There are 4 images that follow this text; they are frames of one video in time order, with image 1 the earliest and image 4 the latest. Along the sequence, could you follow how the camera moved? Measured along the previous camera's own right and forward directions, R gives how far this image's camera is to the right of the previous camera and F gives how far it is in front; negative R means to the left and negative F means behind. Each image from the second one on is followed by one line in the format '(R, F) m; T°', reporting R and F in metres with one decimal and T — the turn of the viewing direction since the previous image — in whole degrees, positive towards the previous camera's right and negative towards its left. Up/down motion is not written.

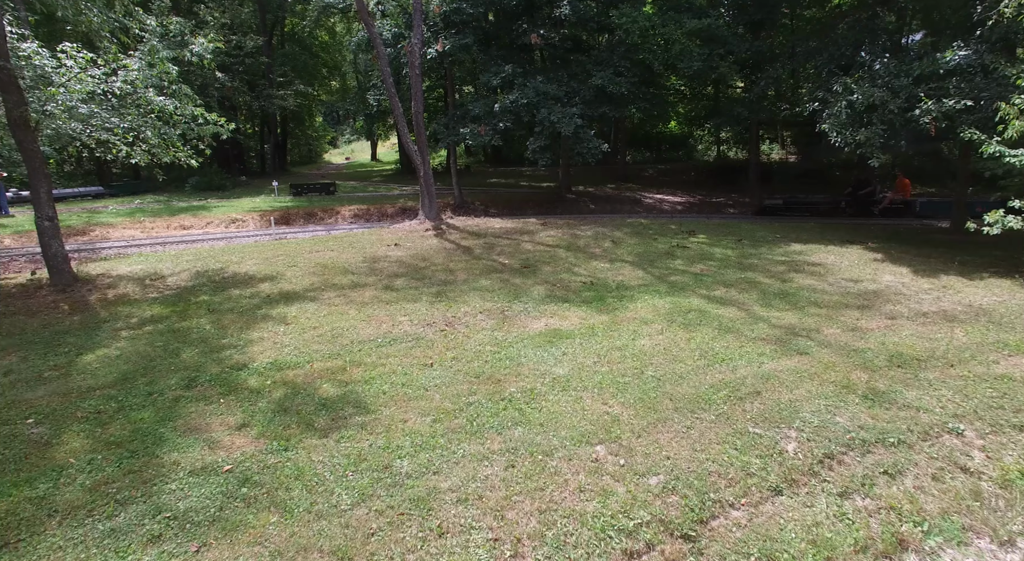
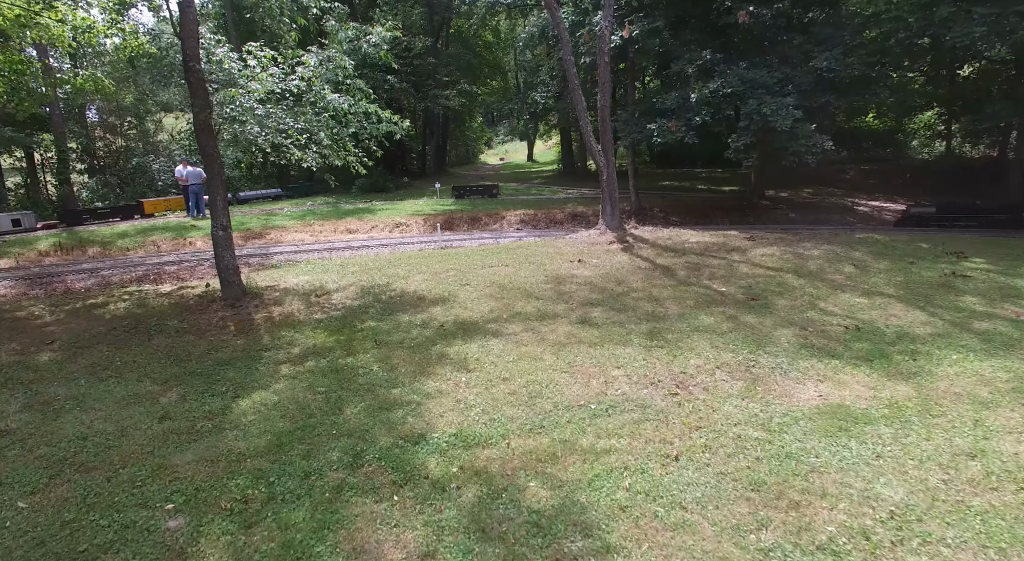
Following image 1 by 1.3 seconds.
(-1.2, +2.1) m; -13°
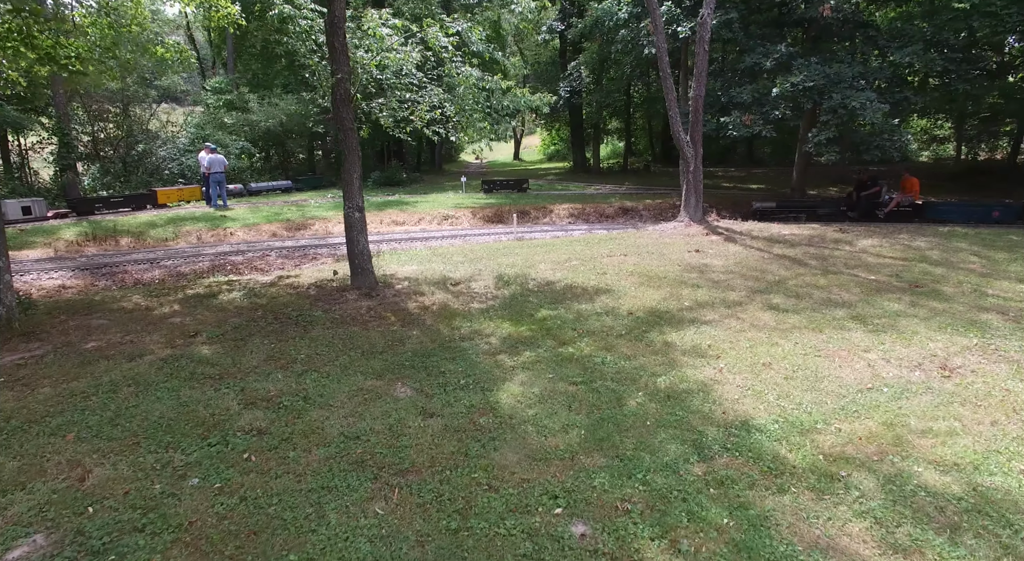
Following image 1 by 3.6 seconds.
(-3.2, +0.7) m; +5°
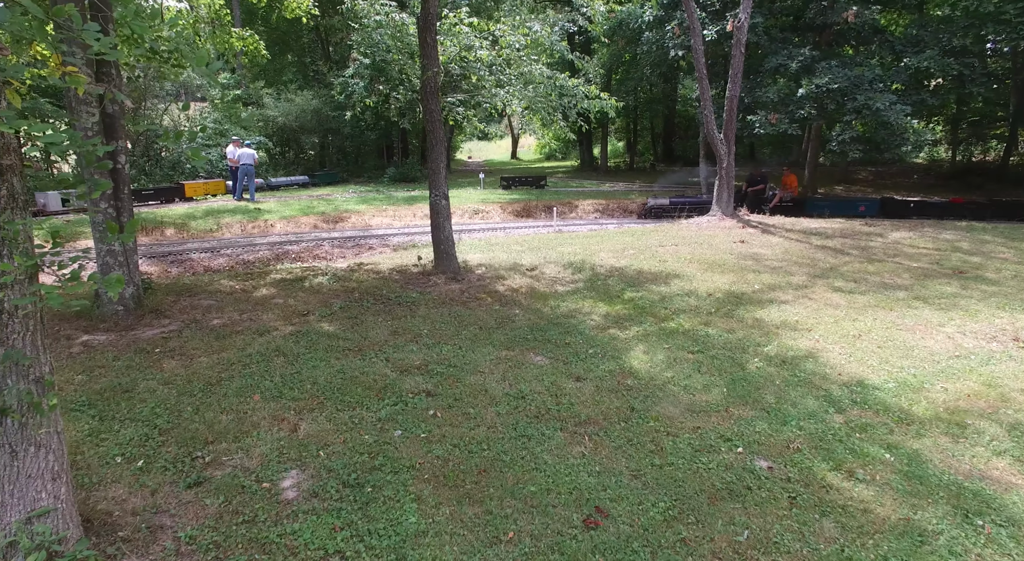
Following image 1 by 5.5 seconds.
(-1.5, -0.5) m; +2°
